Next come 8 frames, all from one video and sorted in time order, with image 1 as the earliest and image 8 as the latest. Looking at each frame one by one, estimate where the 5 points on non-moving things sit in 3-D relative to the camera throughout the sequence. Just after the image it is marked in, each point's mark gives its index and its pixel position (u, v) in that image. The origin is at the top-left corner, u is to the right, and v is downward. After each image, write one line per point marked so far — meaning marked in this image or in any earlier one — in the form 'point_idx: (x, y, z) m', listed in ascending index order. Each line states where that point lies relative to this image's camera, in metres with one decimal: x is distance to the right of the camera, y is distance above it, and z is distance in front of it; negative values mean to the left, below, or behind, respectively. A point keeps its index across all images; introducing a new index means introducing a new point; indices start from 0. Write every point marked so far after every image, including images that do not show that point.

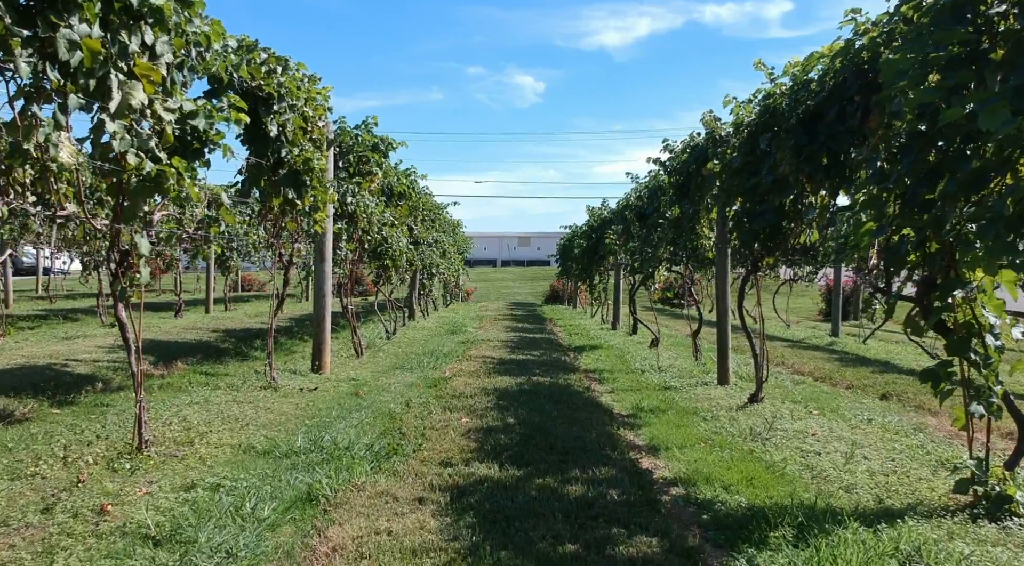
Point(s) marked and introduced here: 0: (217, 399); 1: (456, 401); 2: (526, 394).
0: (-2.6, -1.0, +7.1) m
1: (-0.5, -1.0, +6.8) m
2: (+0.1, -1.0, +7.4) m
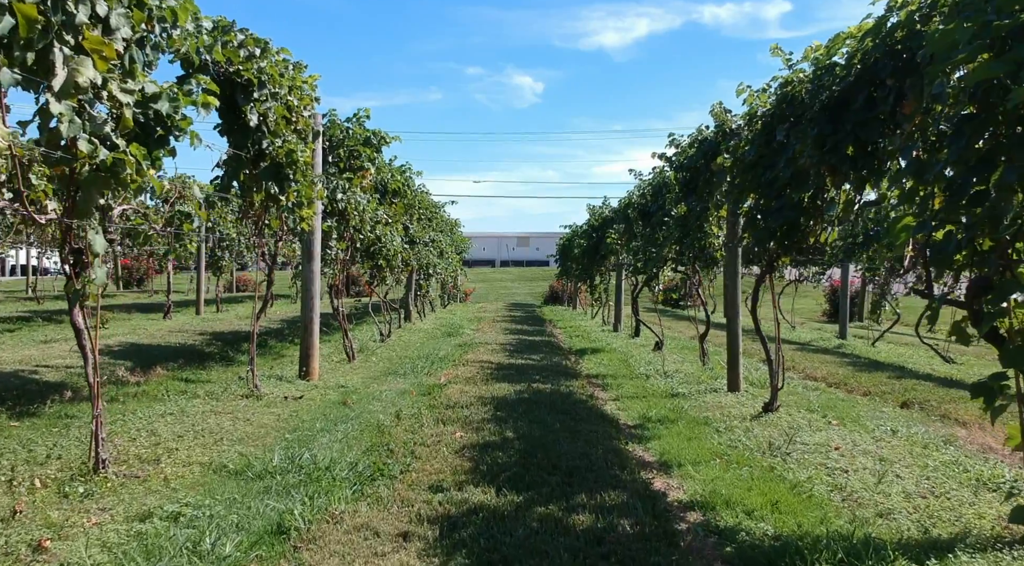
0: (-2.7, -1.0, +6.6) m
1: (-0.5, -1.0, +6.3) m
2: (+0.1, -1.1, +6.9) m
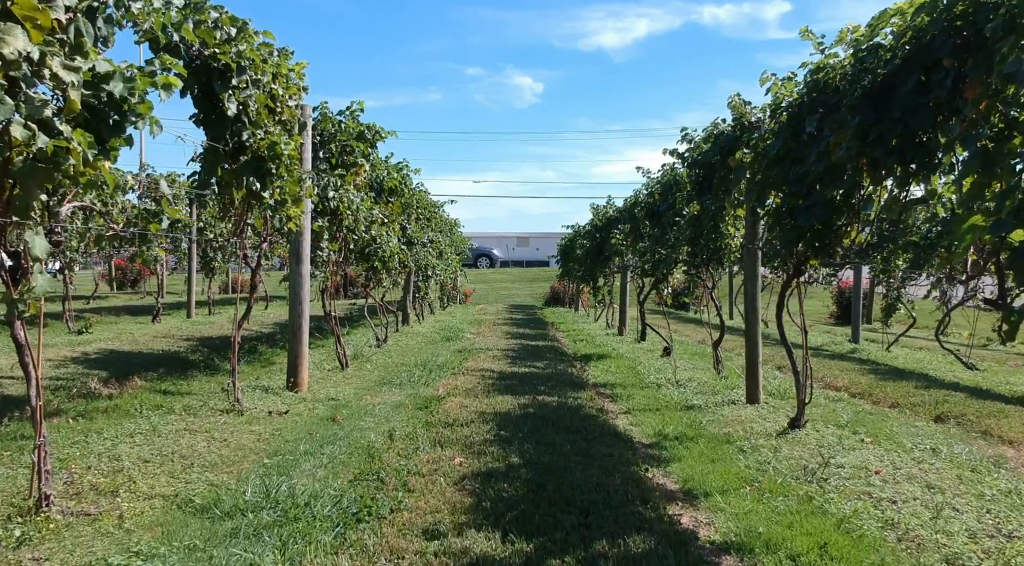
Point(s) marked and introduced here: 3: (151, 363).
0: (-2.6, -1.1, +6.0) m
1: (-0.5, -1.1, +5.7) m
2: (+0.2, -1.1, +6.3) m
3: (-4.1, -0.9, +8.9) m
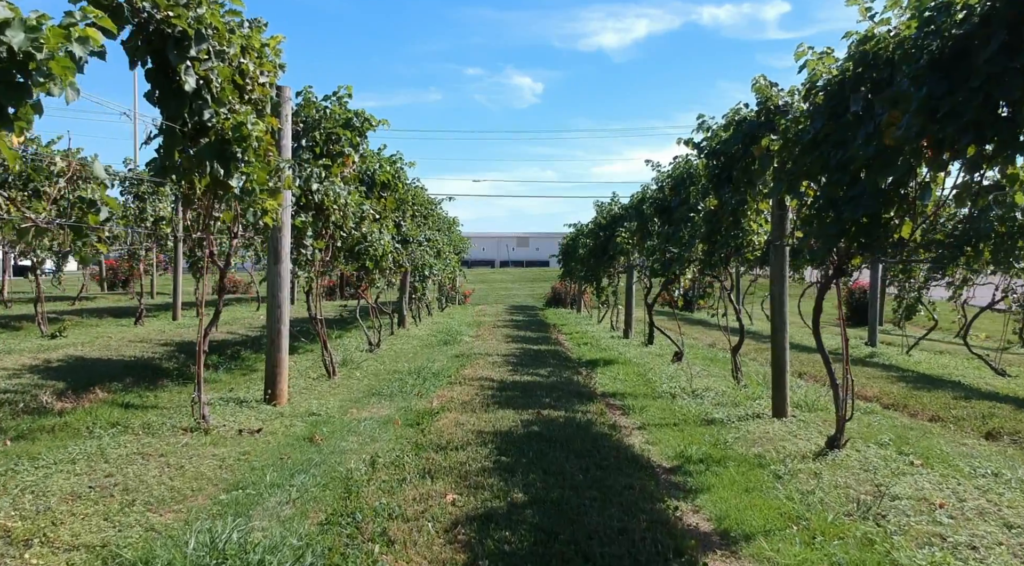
0: (-2.6, -1.1, +5.2) m
1: (-0.4, -1.1, +4.9) m
2: (+0.2, -1.1, +5.6) m
3: (-4.1, -0.9, +8.2) m
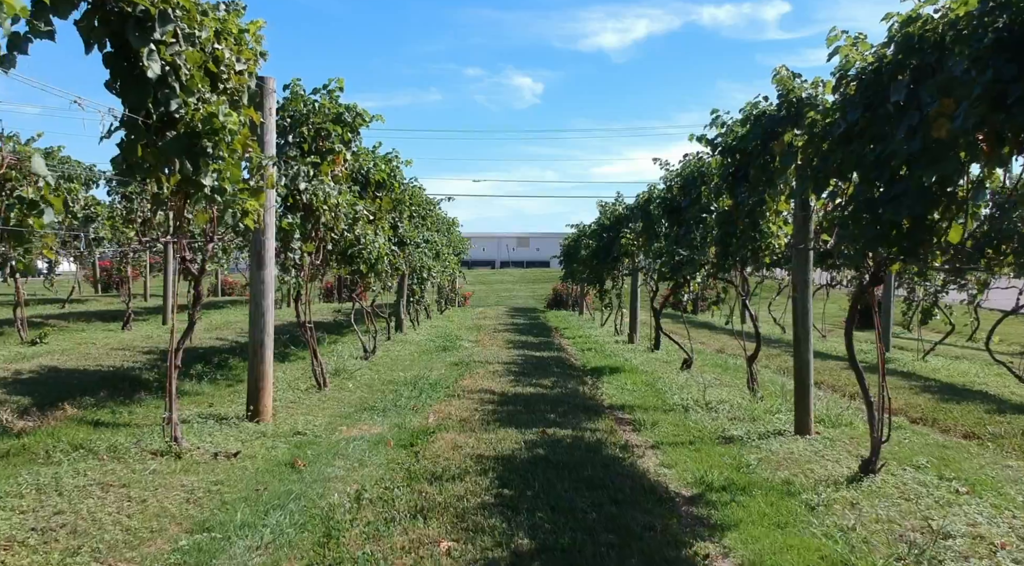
0: (-2.6, -1.2, +4.7) m
1: (-0.4, -1.1, +4.4) m
2: (+0.2, -1.2, +5.0) m
3: (-4.1, -1.0, +7.6) m
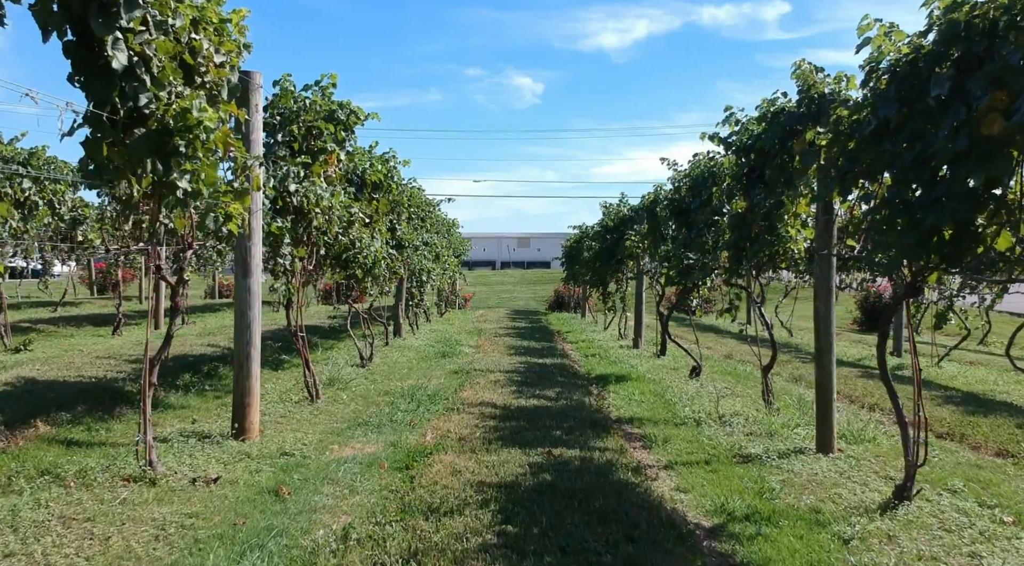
0: (-2.6, -1.2, +4.2) m
1: (-0.4, -1.2, +4.0) m
2: (+0.2, -1.2, +4.6) m
3: (-4.0, -1.1, +7.2) m
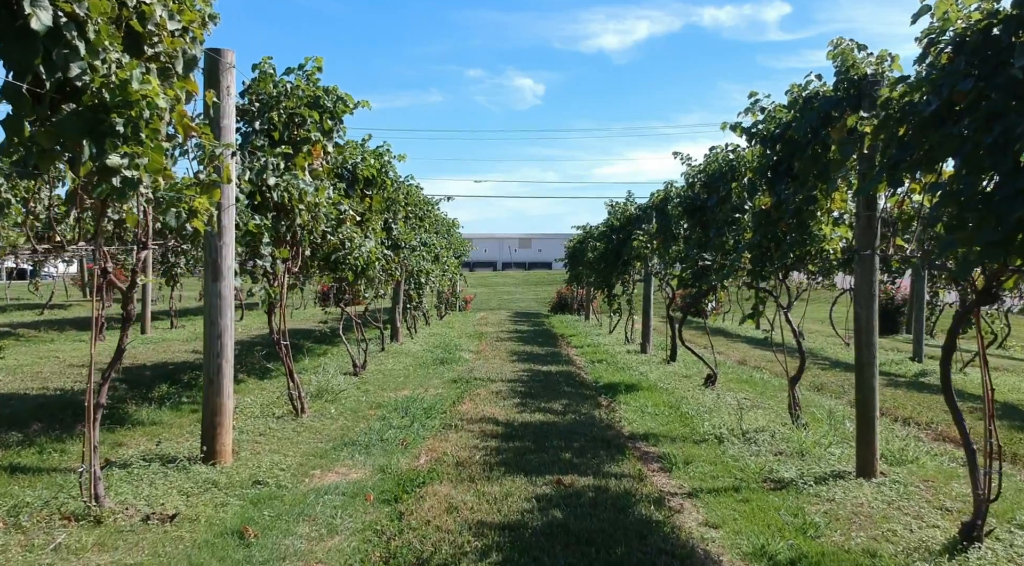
0: (-2.5, -1.3, +3.5) m
1: (-0.4, -1.2, +3.3) m
2: (+0.2, -1.3, +3.9) m
3: (-4.0, -1.1, +6.5) m
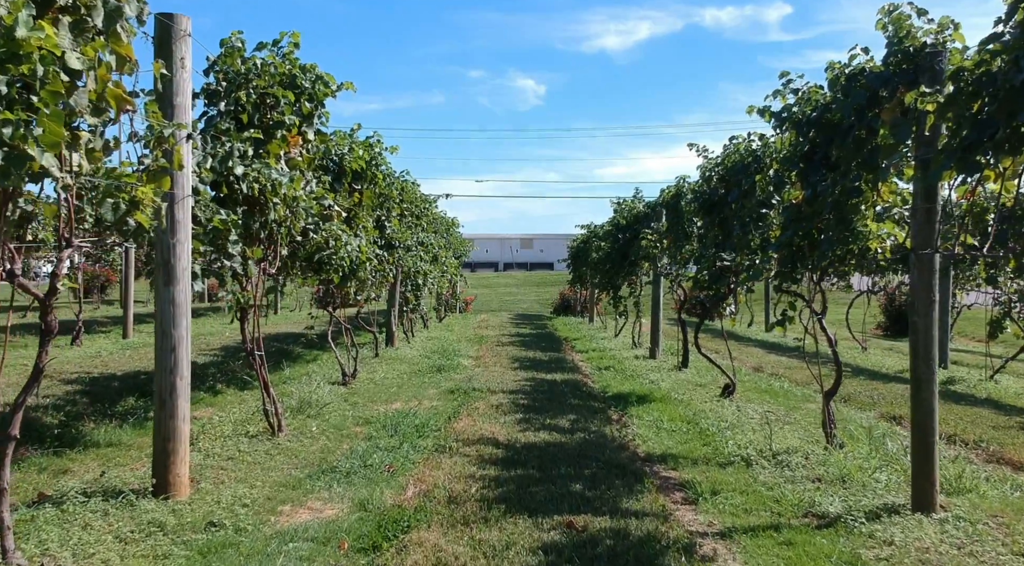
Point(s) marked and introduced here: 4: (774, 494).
0: (-2.5, -1.3, +2.7) m
1: (-0.4, -1.3, +2.5) m
2: (+0.2, -1.3, +3.1) m
3: (-4.0, -1.1, +5.7) m
4: (+1.8, -1.4, +5.4) m
